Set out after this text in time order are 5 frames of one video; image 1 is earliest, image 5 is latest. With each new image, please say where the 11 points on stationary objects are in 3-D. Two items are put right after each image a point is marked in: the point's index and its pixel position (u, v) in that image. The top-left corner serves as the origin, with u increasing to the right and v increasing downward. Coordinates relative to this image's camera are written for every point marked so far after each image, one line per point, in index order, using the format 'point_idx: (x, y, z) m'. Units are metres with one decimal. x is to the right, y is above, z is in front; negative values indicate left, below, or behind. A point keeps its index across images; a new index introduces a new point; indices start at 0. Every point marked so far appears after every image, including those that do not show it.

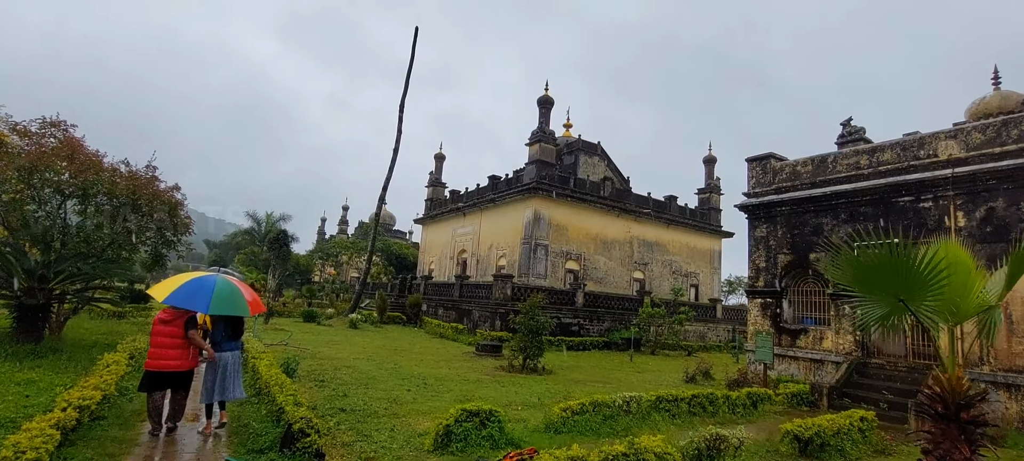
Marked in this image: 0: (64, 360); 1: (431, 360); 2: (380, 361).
0: (-6.5, -1.9, +7.9) m
1: (-1.8, -2.9, +12.2) m
2: (-2.7, -2.7, +11.4) m
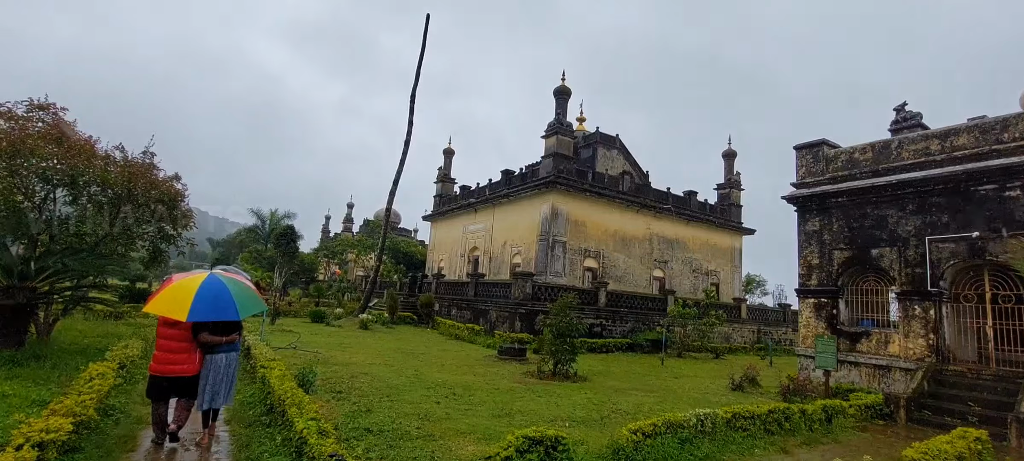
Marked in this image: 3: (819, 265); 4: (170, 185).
0: (-5.9, -1.8, +6.9) m
1: (-1.2, -2.8, +11.2) m
2: (-2.2, -2.6, +10.4) m
3: (+6.0, -0.7, +10.6) m
4: (-6.7, +0.9, +10.7) m
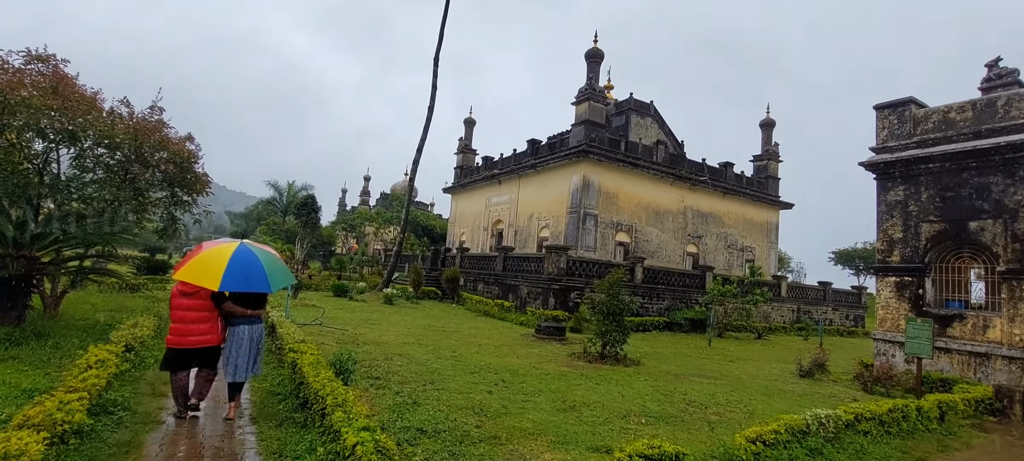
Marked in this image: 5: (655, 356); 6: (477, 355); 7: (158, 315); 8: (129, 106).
0: (-5.2, -1.3, +6.1) m
1: (-0.4, -2.2, +10.4) m
2: (-1.4, -2.0, +9.5) m
3: (+6.8, -0.2, +9.5) m
4: (-5.9, +1.5, +9.7) m
5: (+2.8, -2.4, +10.5) m
6: (-0.6, -2.1, +9.0) m
7: (-5.0, -1.2, +7.7) m
8: (-5.9, +1.9, +8.4) m
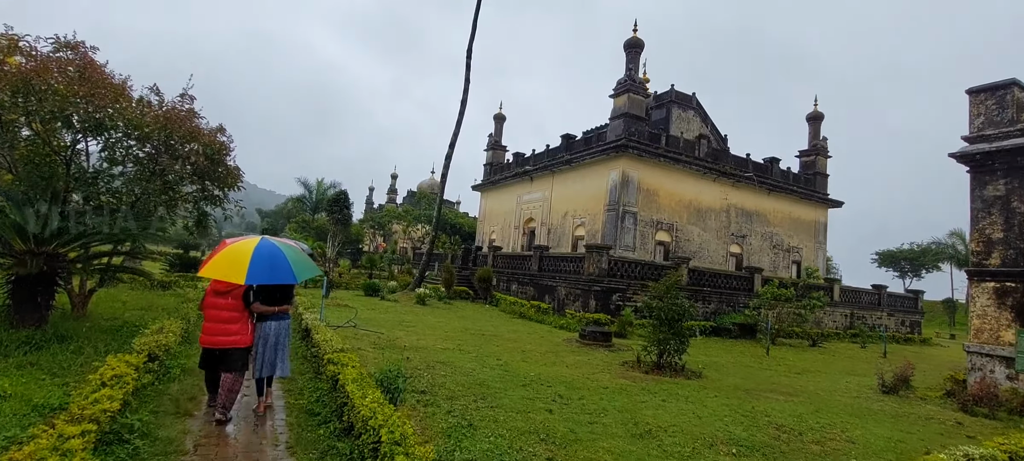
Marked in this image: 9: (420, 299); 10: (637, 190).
0: (-4.6, -1.3, +5.6) m
1: (+0.4, -2.1, +9.6) m
2: (-0.6, -2.0, +8.8) m
3: (+7.6, -0.1, +8.4) m
4: (-5.1, +1.6, +9.2) m
5: (+3.6, -2.4, +9.6) m
6: (+0.2, -2.0, +8.3) m
7: (-4.3, -1.1, +7.2) m
8: (-5.1, +2.0, +7.9) m
9: (-2.7, -2.0, +16.0) m
10: (+4.5, +1.4, +19.4) m
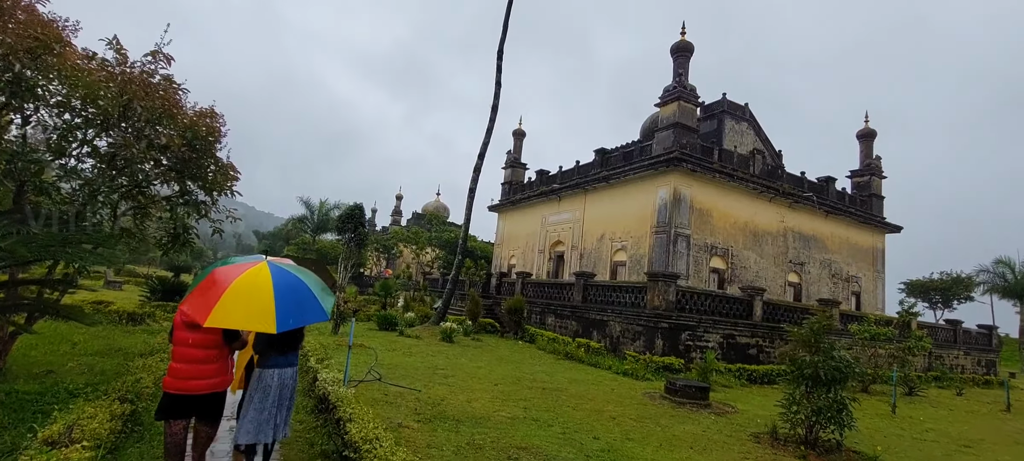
0: (-3.5, -1.4, +3.1) m
1: (+1.5, -2.4, +7.1) m
2: (+0.5, -2.2, +6.3) m
3: (+8.7, -0.5, +6.0) m
4: (-3.9, +1.3, +6.8) m
5: (+4.7, -2.7, +7.1) m
6: (+1.3, -2.3, +5.8) m
7: (-3.2, -1.3, +4.7) m
8: (-4.0, +1.8, +5.5) m
9: (-1.6, -2.6, +13.5) m
10: (+5.6, +0.6, +17.1) m
